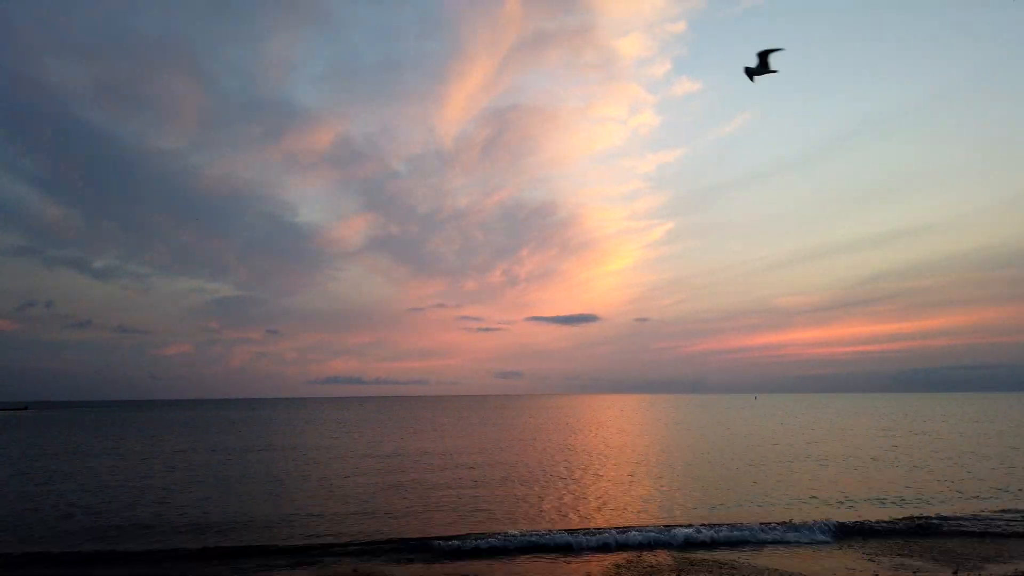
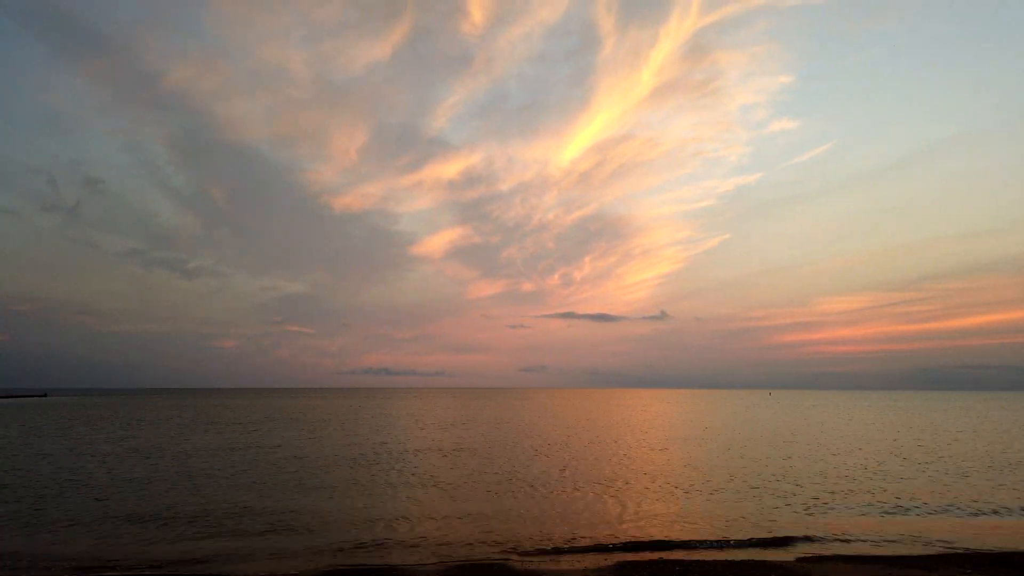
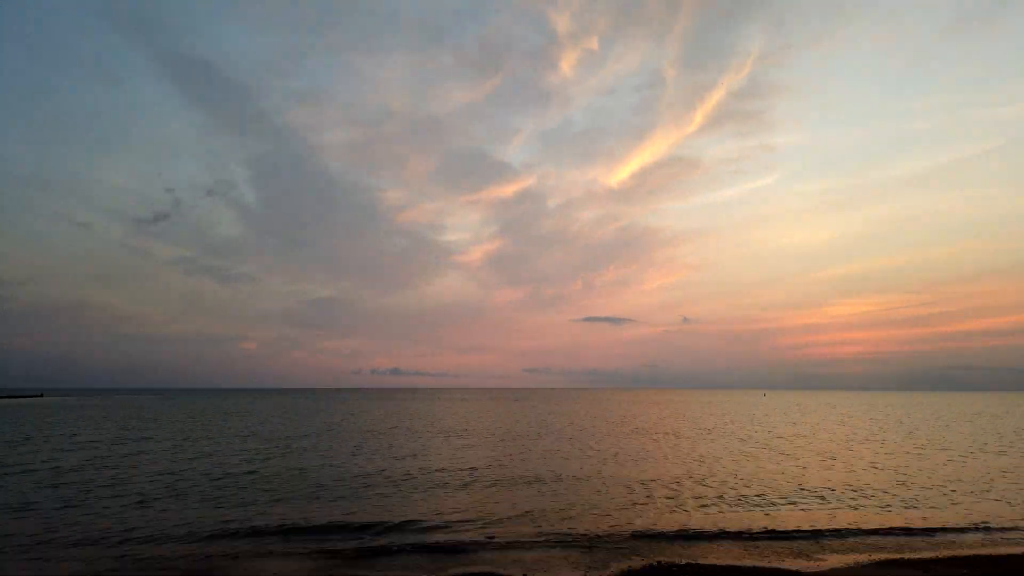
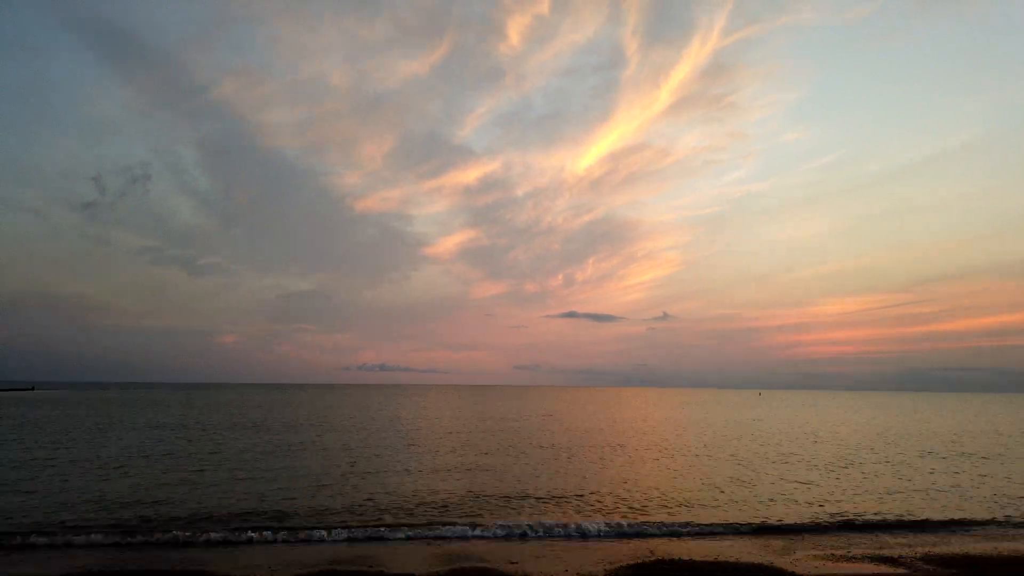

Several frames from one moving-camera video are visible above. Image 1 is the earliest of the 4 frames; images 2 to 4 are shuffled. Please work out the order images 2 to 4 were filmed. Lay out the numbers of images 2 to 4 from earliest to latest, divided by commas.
2, 4, 3
